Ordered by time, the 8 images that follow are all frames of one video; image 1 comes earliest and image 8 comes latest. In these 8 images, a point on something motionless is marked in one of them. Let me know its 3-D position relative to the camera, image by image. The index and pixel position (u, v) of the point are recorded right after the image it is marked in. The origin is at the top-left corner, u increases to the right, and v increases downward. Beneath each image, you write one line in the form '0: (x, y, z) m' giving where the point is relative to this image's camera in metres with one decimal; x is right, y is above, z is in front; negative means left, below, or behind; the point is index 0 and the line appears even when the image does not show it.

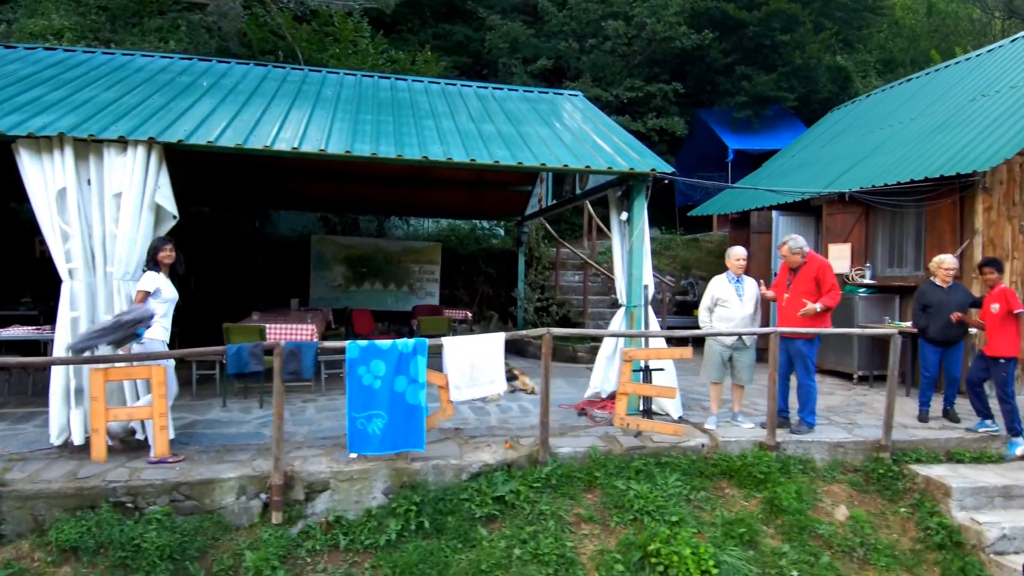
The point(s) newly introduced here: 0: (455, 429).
0: (-0.5, -1.1, +5.4) m
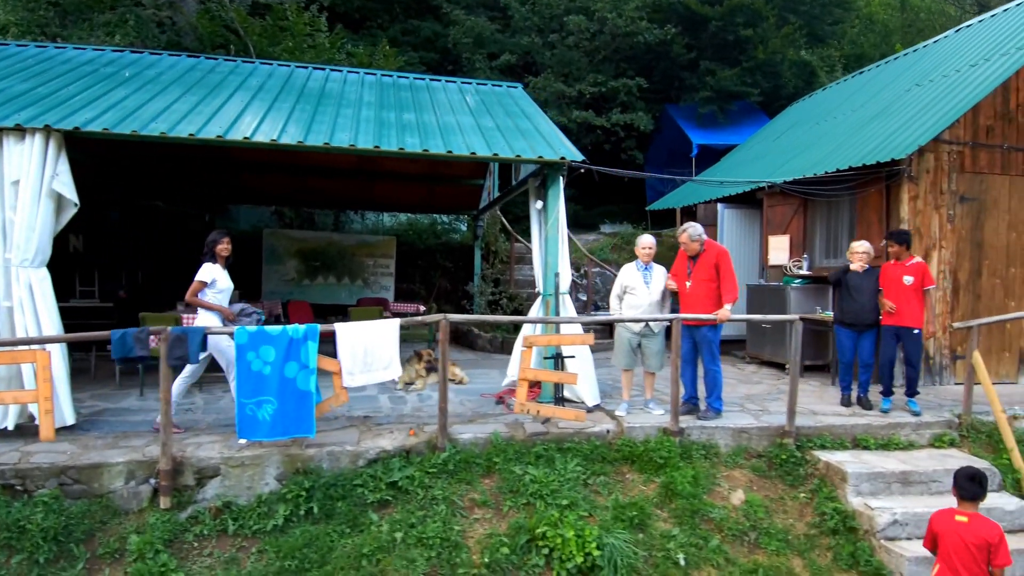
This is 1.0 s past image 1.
0: (-1.2, -1.0, +5.4) m
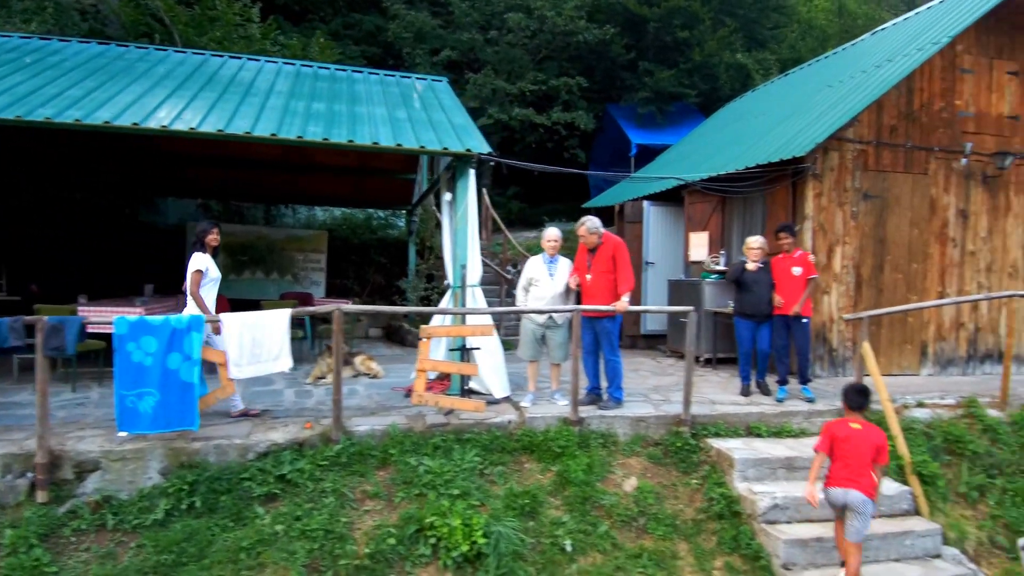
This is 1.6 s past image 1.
0: (-2.0, -1.0, +5.3) m
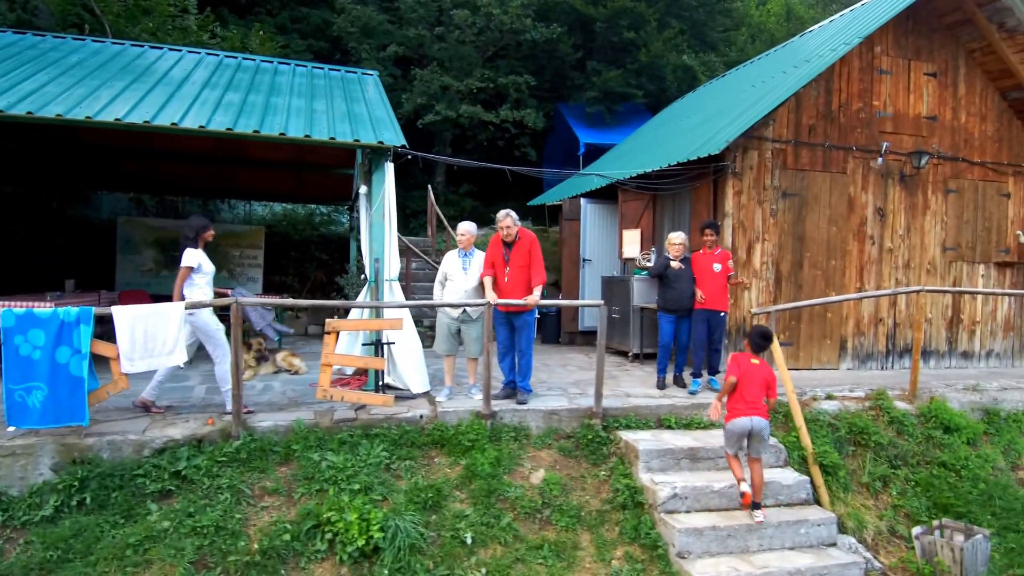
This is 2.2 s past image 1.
0: (-2.7, -0.9, +5.2) m
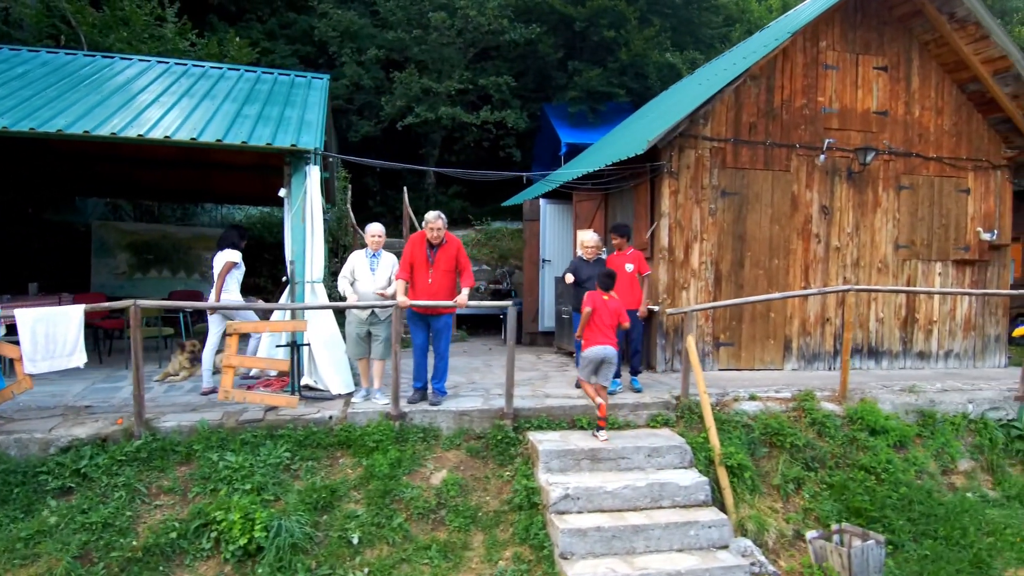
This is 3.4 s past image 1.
0: (-3.4, -0.9, +5.3) m
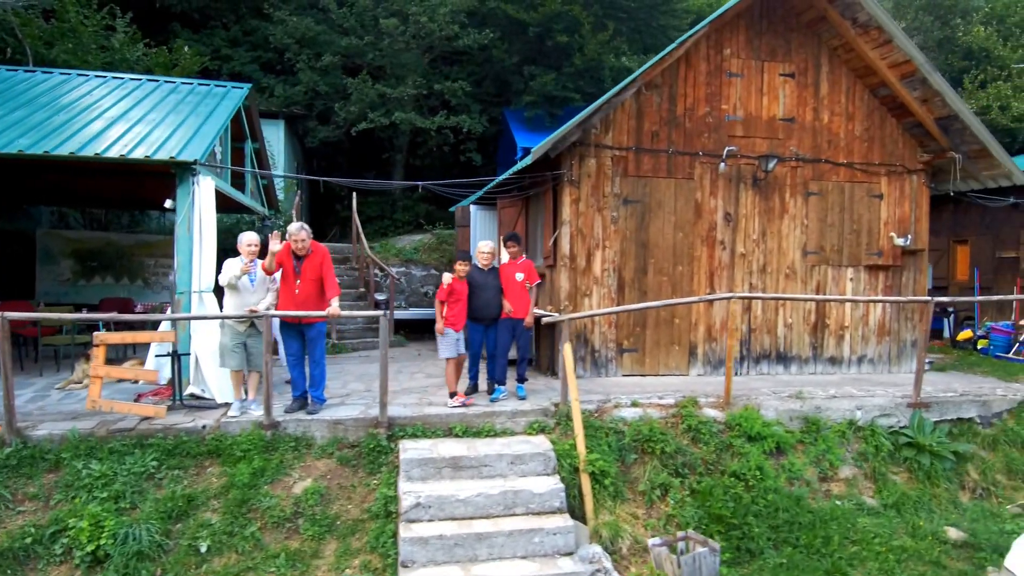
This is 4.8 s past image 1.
0: (-4.5, -1.0, +5.5) m
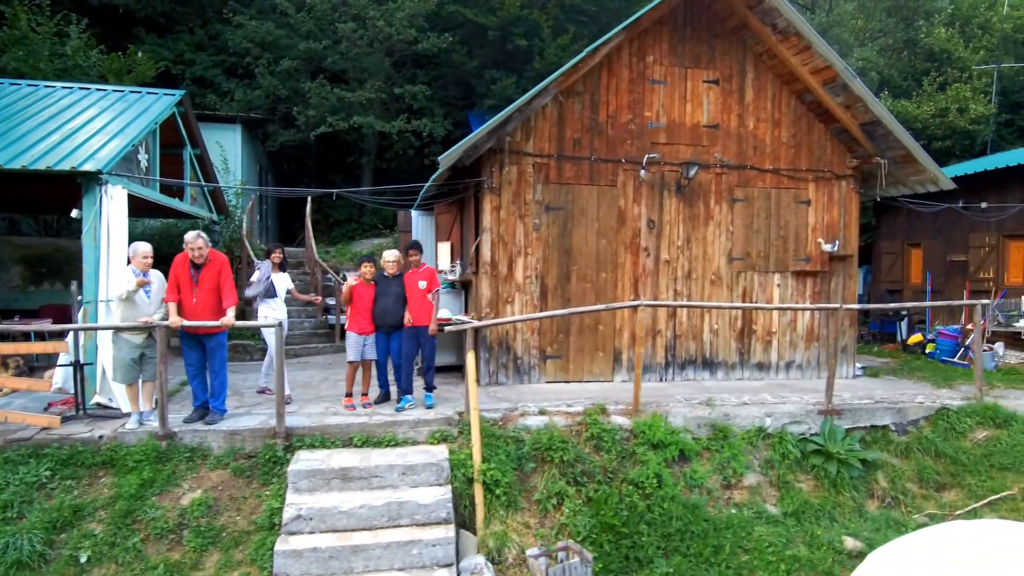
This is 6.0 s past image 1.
0: (-5.3, -1.1, +5.5) m
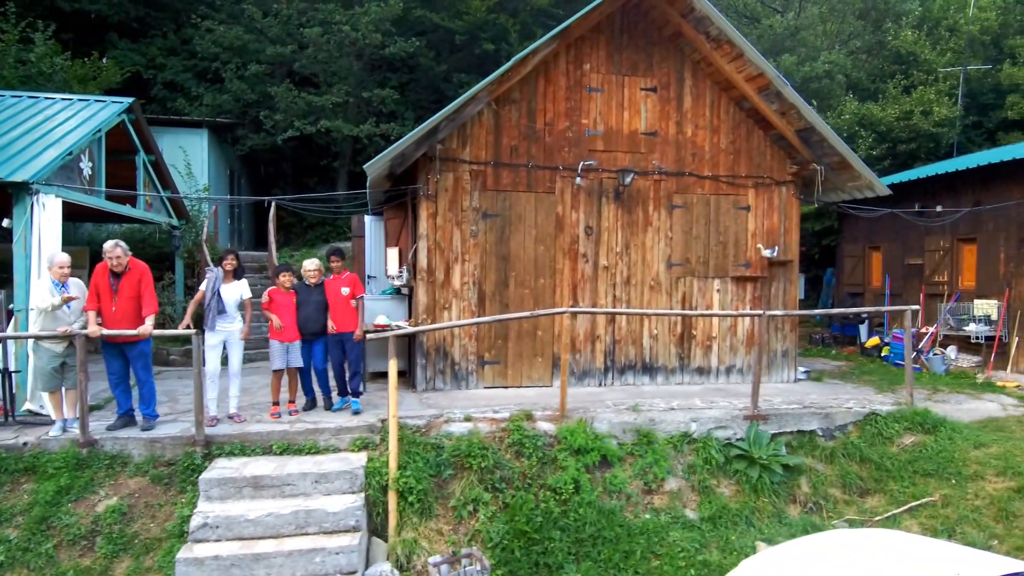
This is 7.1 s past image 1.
0: (-6.0, -1.2, +5.6) m
